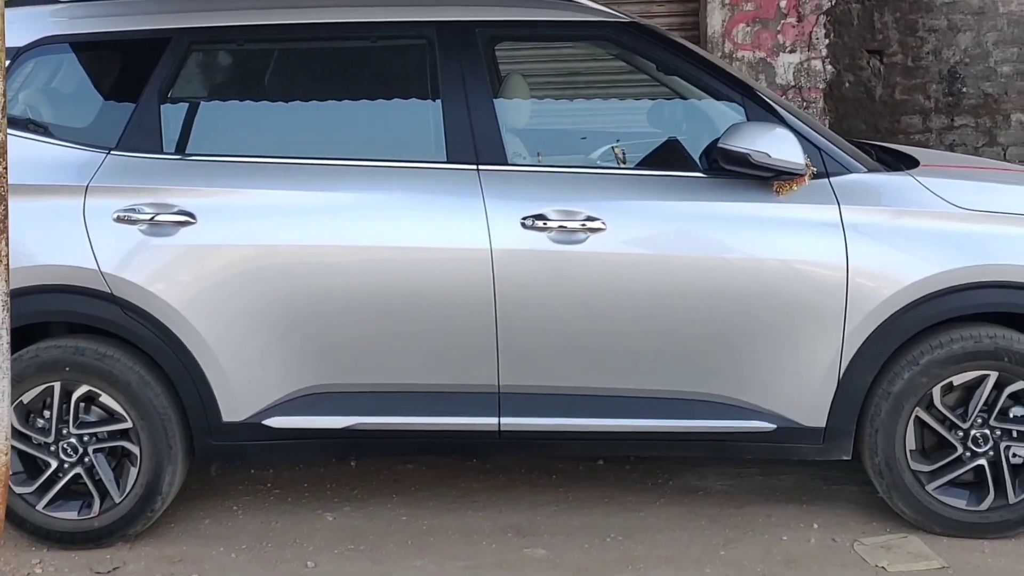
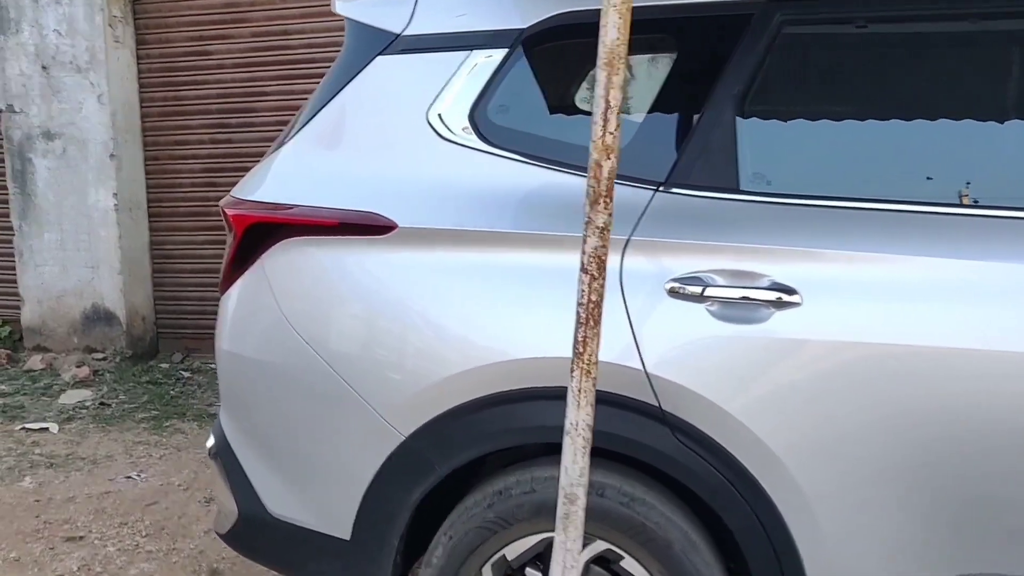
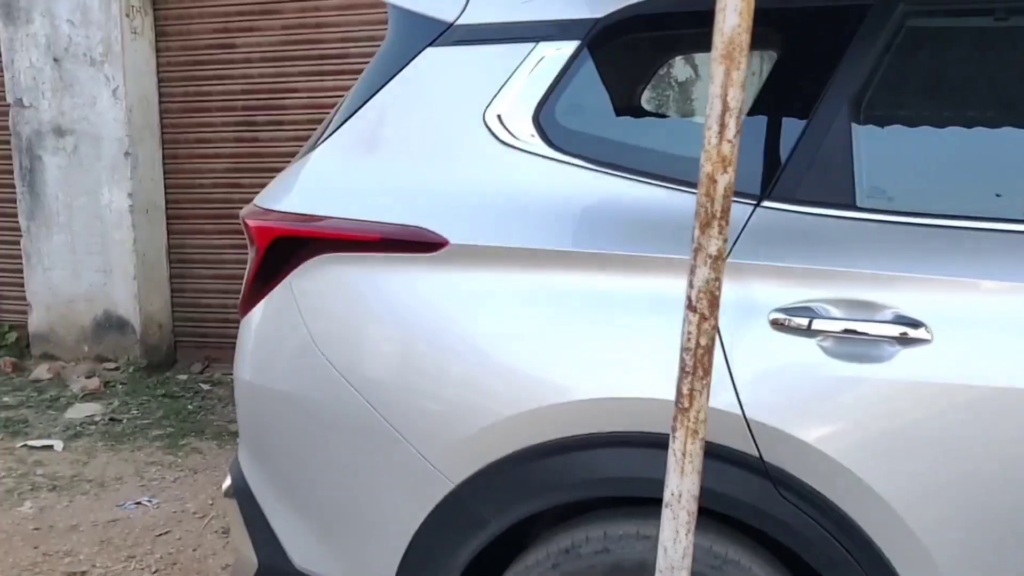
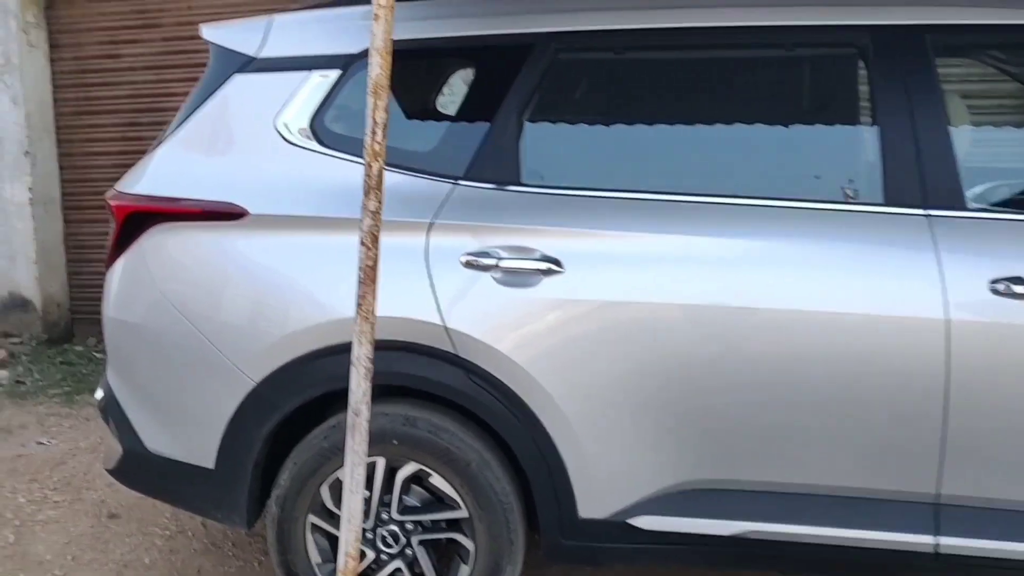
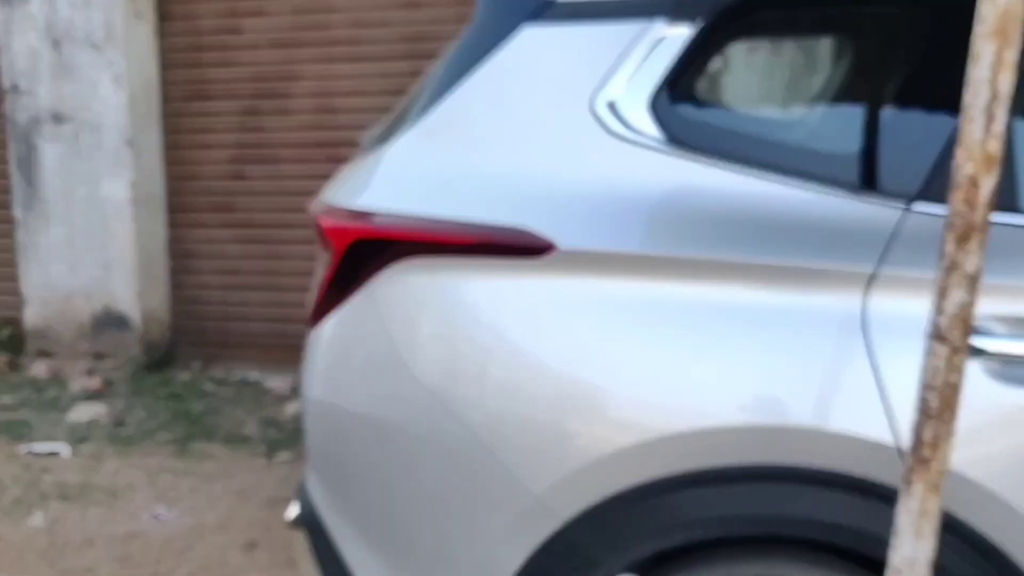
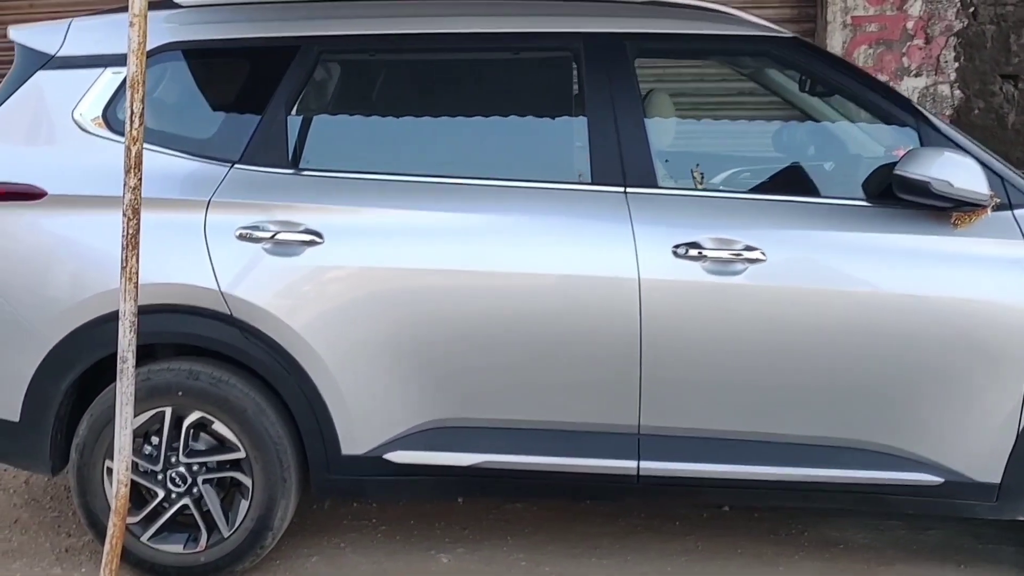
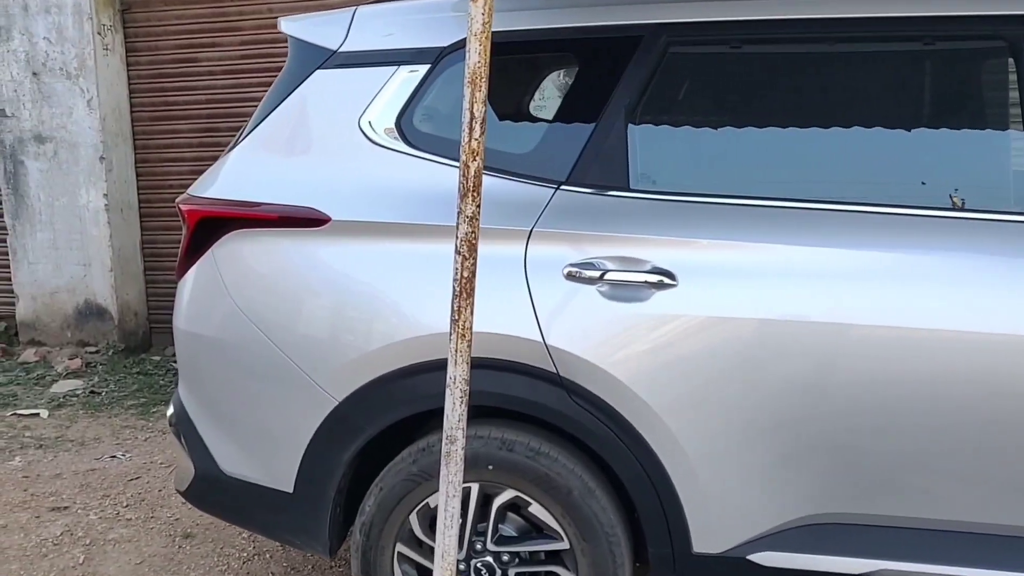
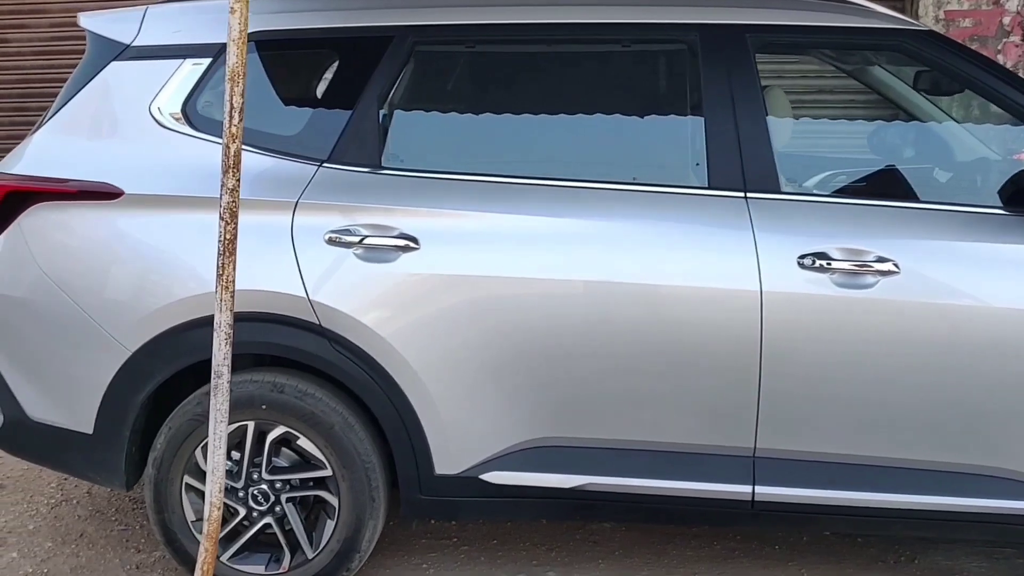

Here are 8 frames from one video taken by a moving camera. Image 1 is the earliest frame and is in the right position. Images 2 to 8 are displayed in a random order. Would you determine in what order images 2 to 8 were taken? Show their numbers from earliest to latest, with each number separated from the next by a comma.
6, 8, 4, 7, 2, 3, 5
